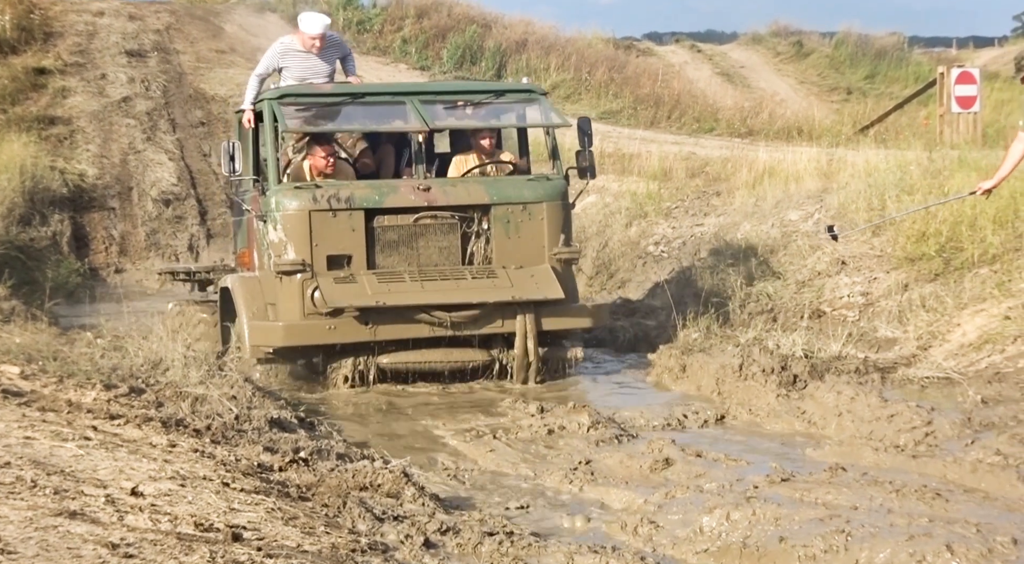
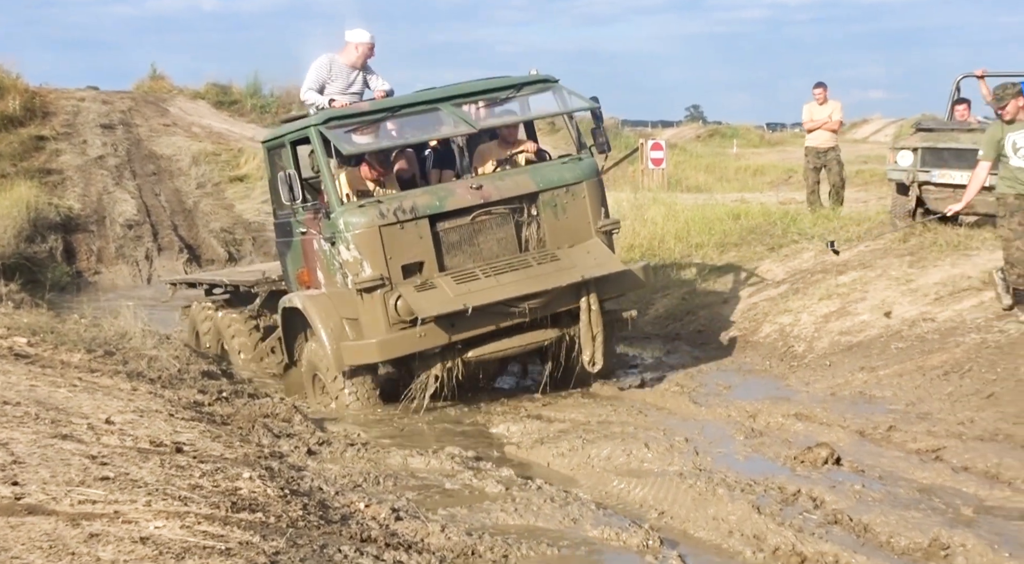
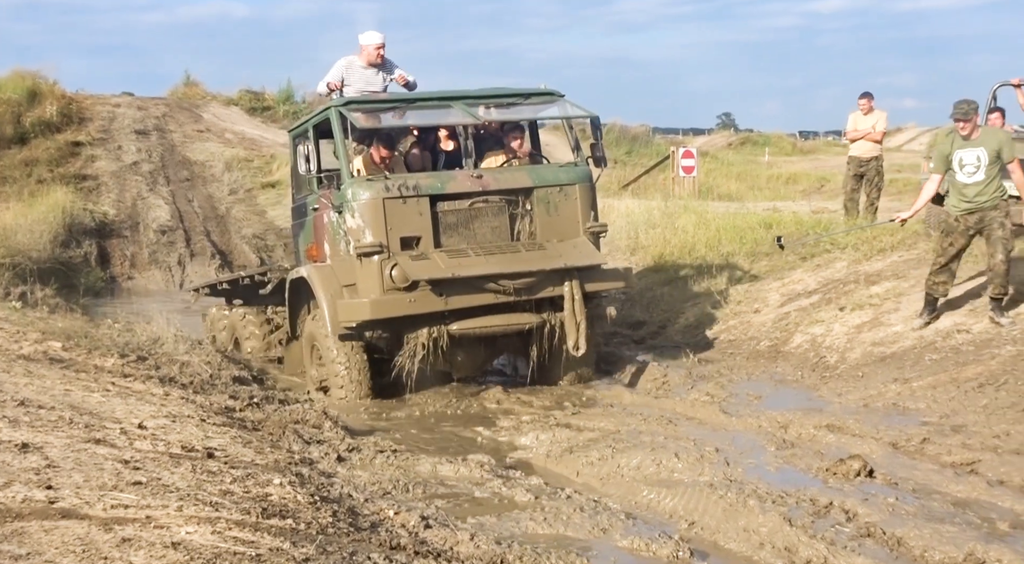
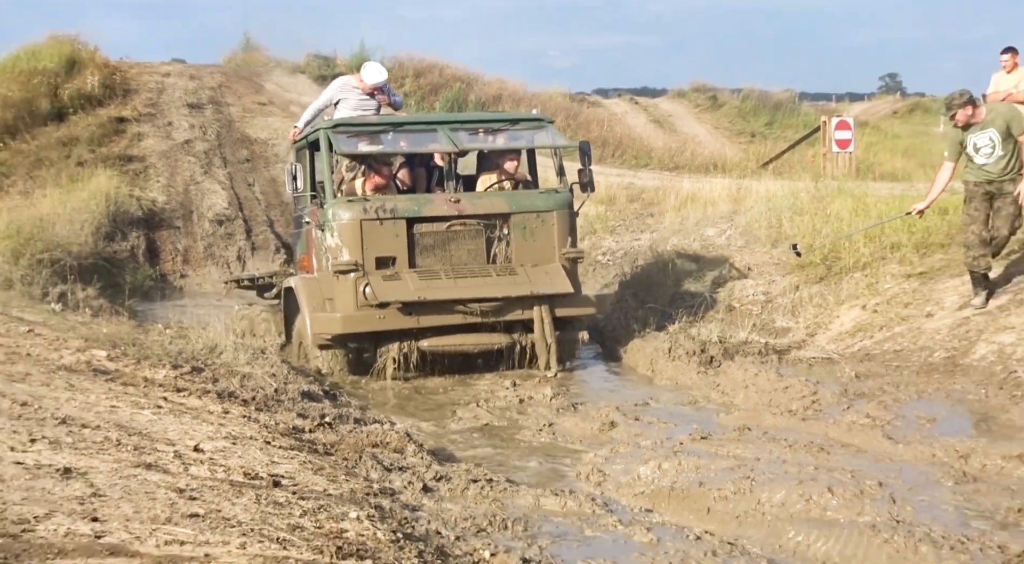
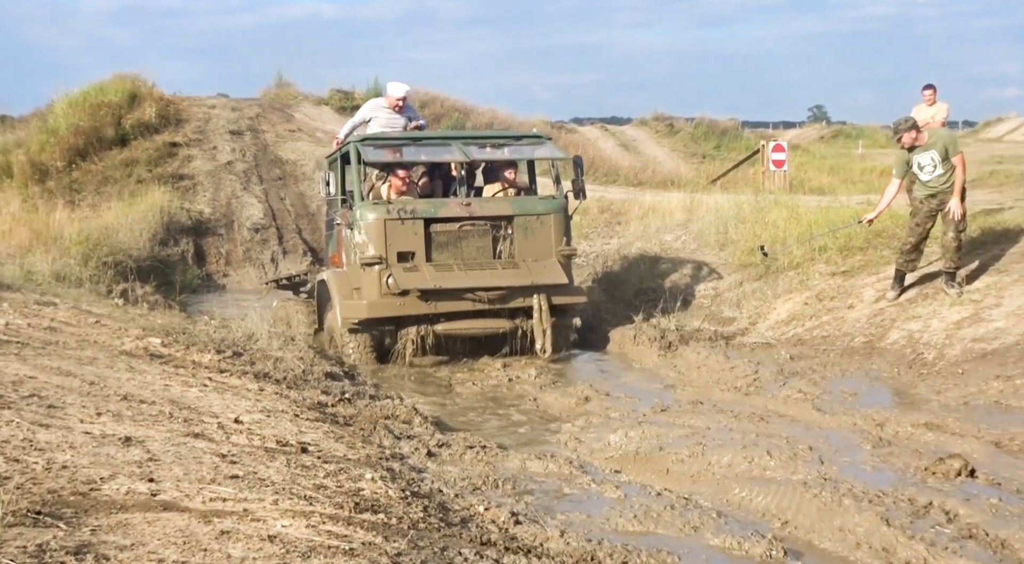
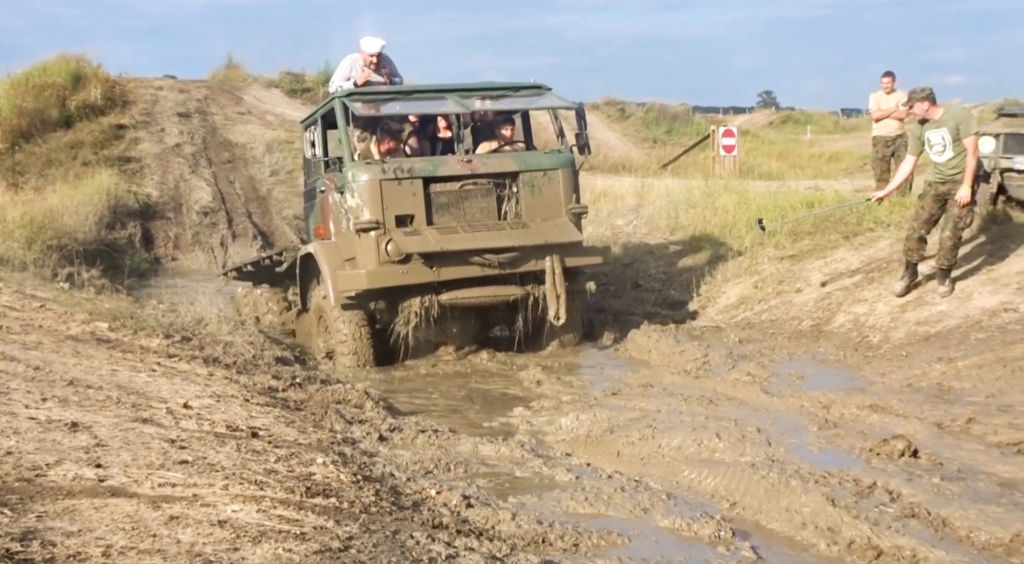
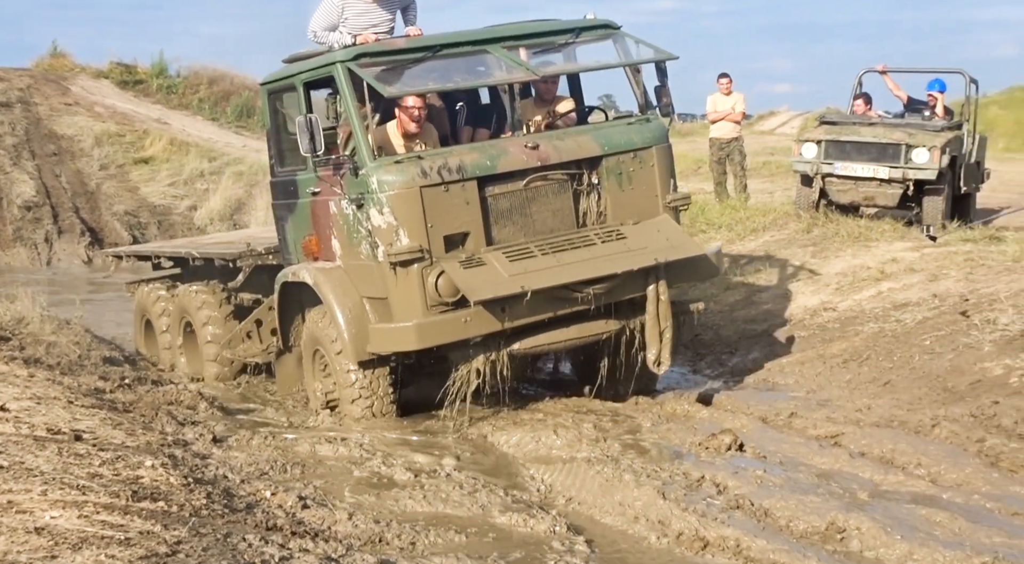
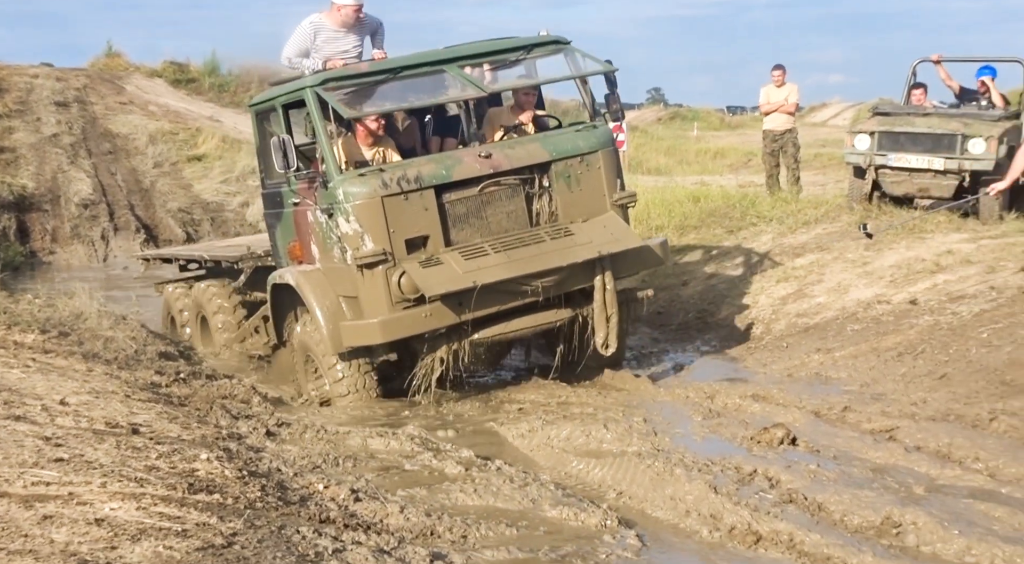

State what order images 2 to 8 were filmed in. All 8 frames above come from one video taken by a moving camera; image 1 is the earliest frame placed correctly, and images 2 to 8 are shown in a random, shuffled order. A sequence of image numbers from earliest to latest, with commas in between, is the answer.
4, 5, 6, 3, 2, 8, 7
